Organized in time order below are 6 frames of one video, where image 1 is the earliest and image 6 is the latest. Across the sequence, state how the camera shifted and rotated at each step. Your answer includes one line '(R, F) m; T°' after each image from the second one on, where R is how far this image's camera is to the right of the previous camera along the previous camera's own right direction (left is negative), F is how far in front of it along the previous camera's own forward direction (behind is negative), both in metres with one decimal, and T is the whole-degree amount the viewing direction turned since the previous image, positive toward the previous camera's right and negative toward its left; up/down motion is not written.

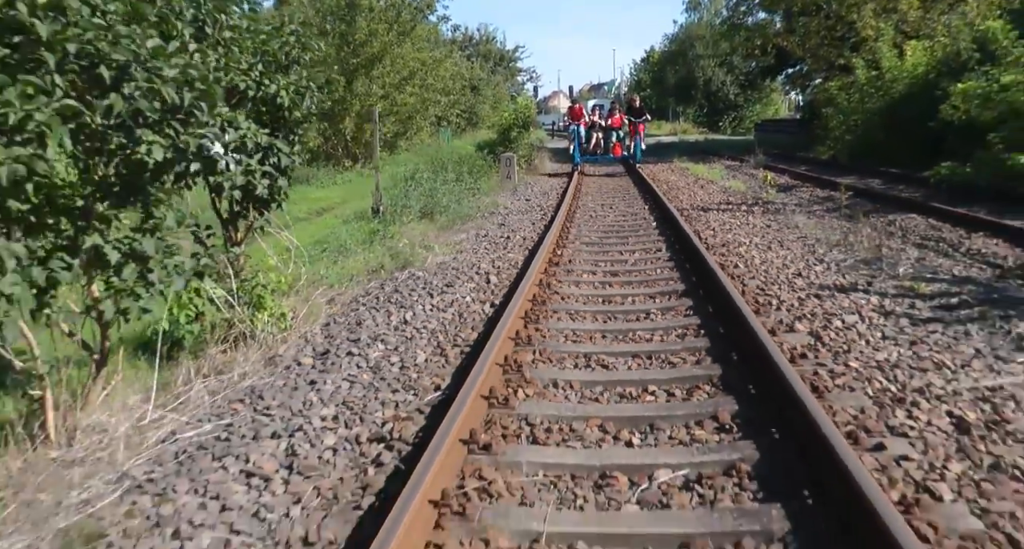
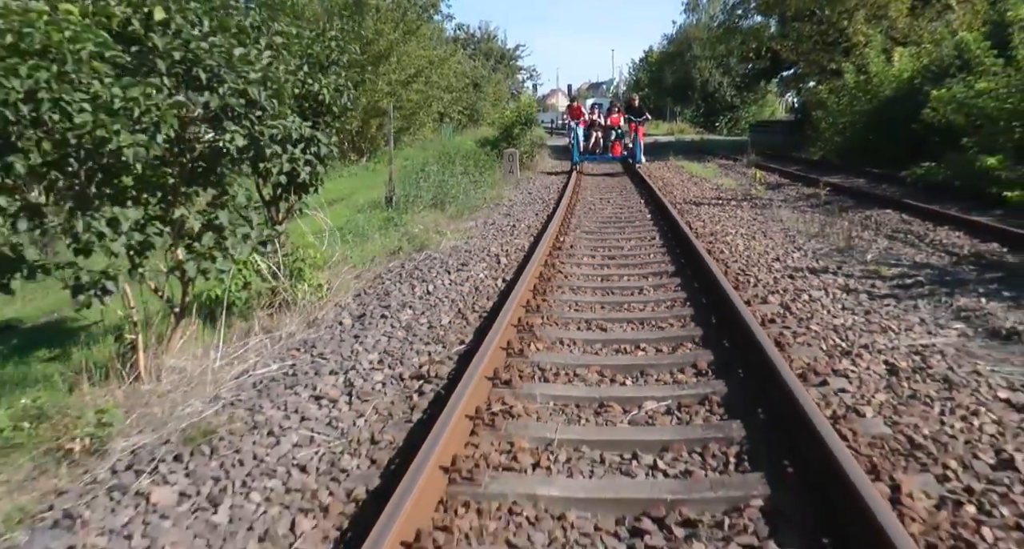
(-0.1, -0.8) m; 0°
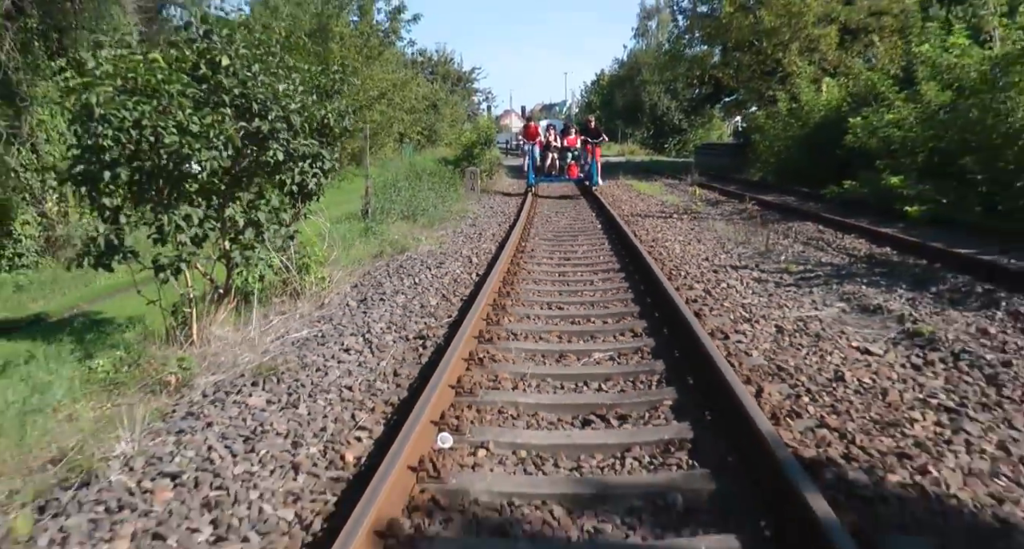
(-0.2, -1.4) m; +4°
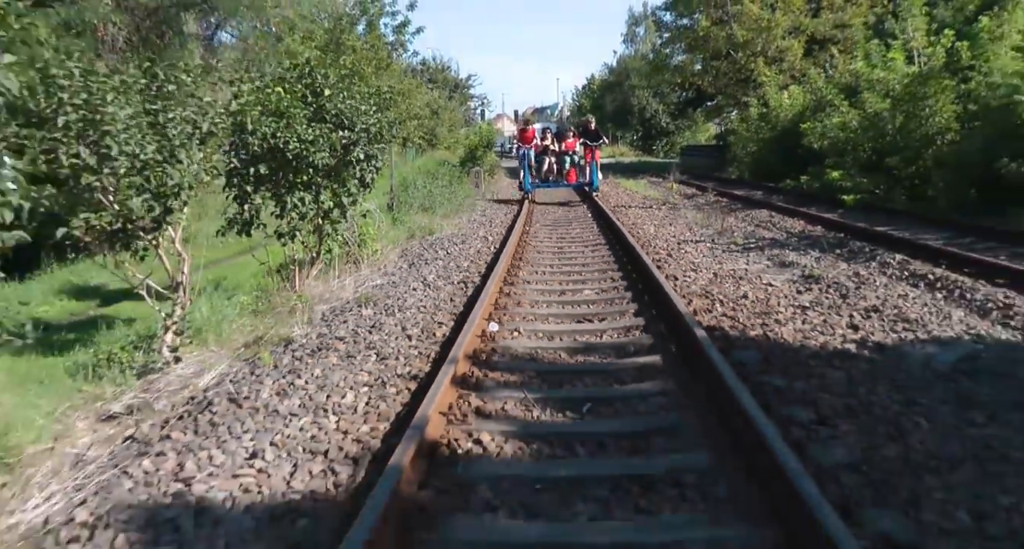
(-0.3, -2.5) m; +1°
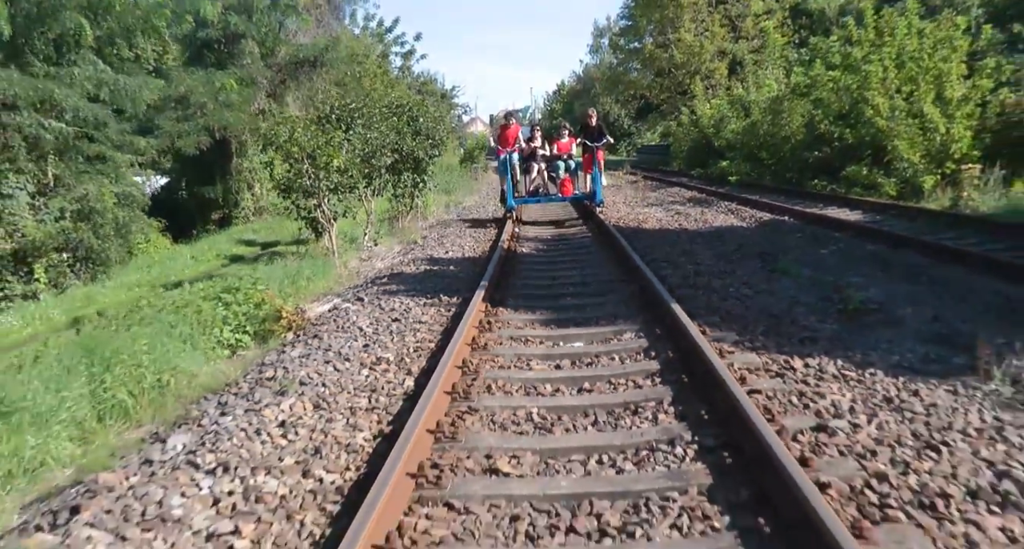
(-0.8, -7.0) m; +2°
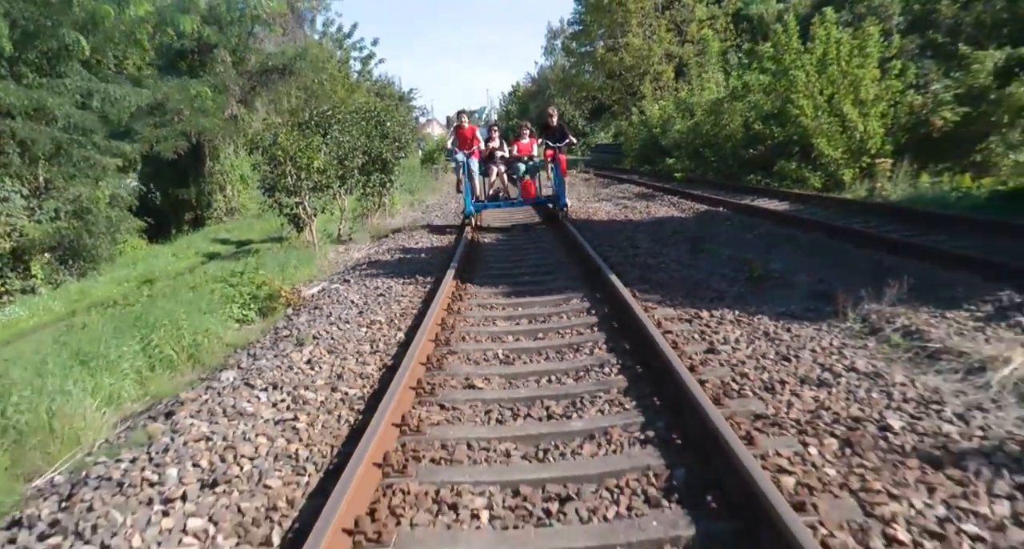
(-0.1, -1.3) m; +3°
